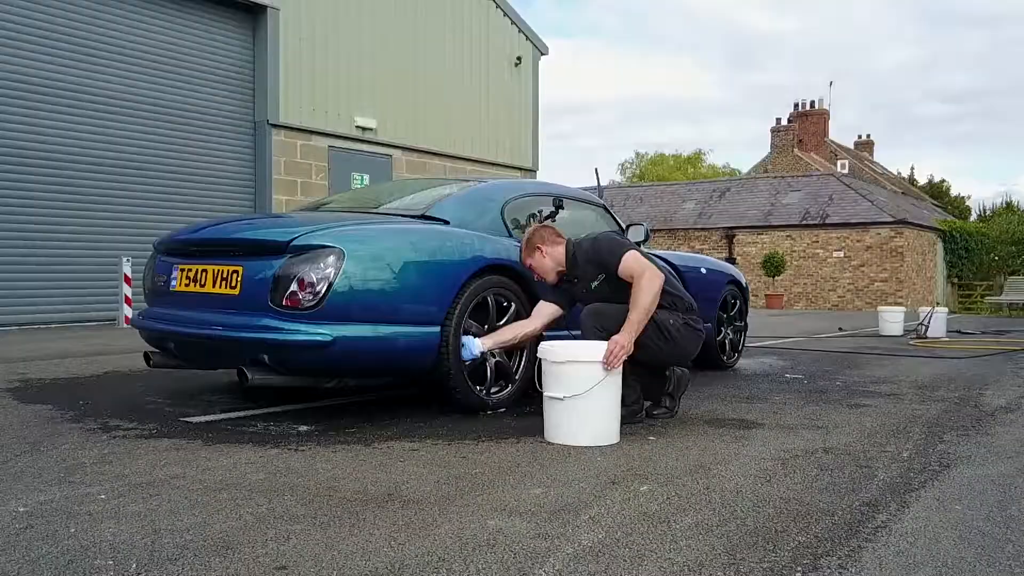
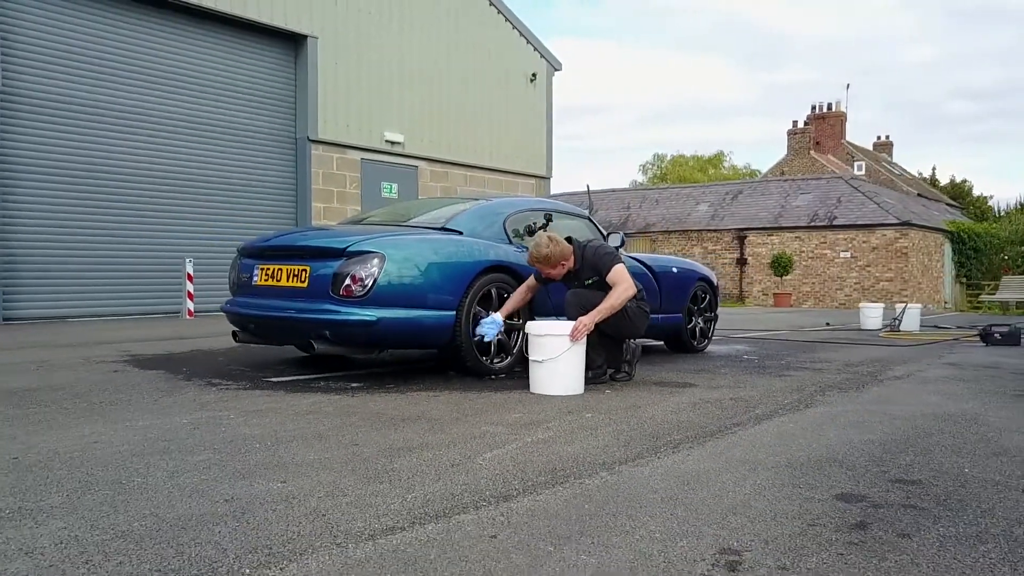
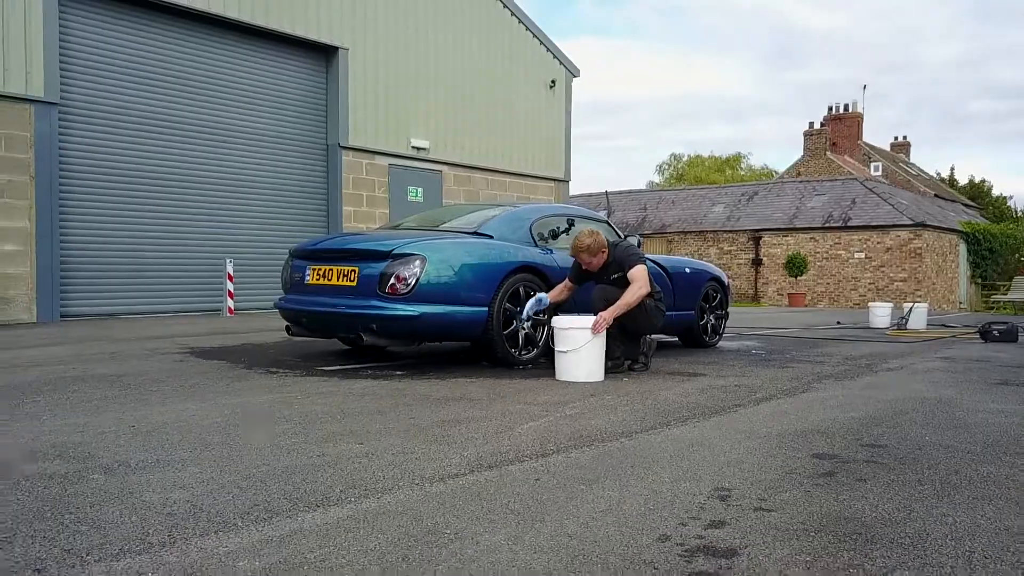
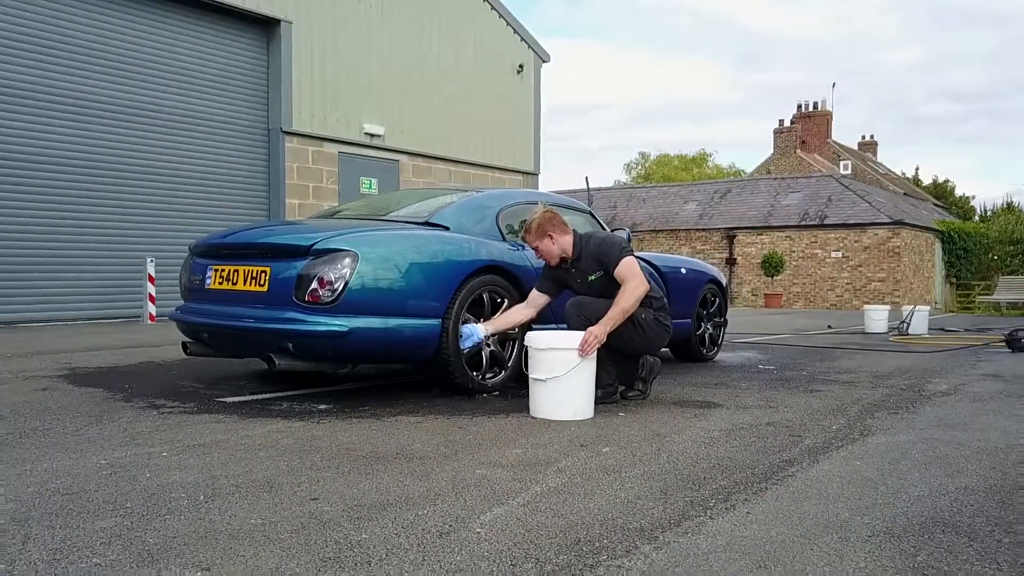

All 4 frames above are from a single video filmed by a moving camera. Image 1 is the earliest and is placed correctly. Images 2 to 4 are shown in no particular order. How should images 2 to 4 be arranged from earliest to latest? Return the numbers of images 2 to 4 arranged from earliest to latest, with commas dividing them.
4, 2, 3
